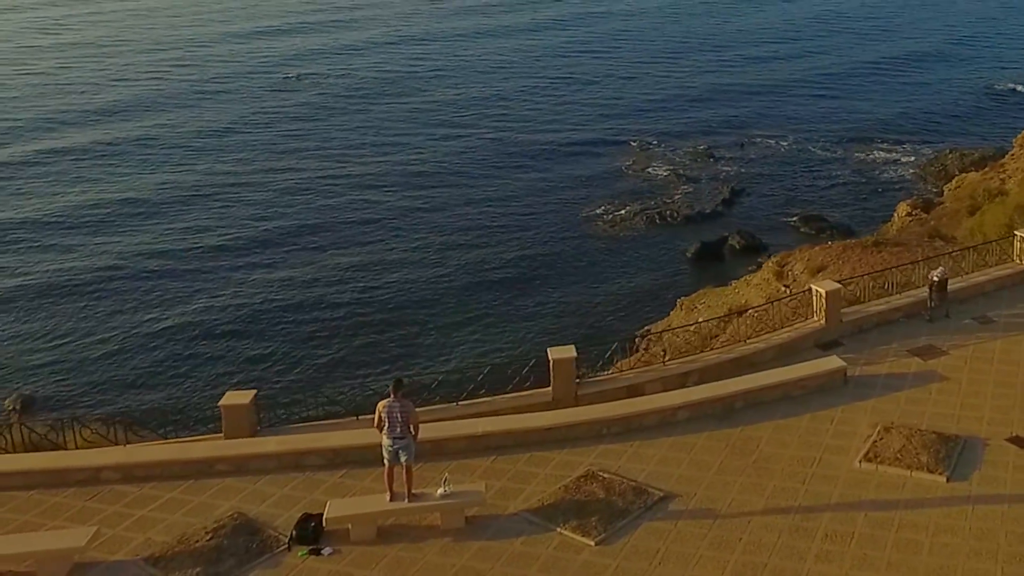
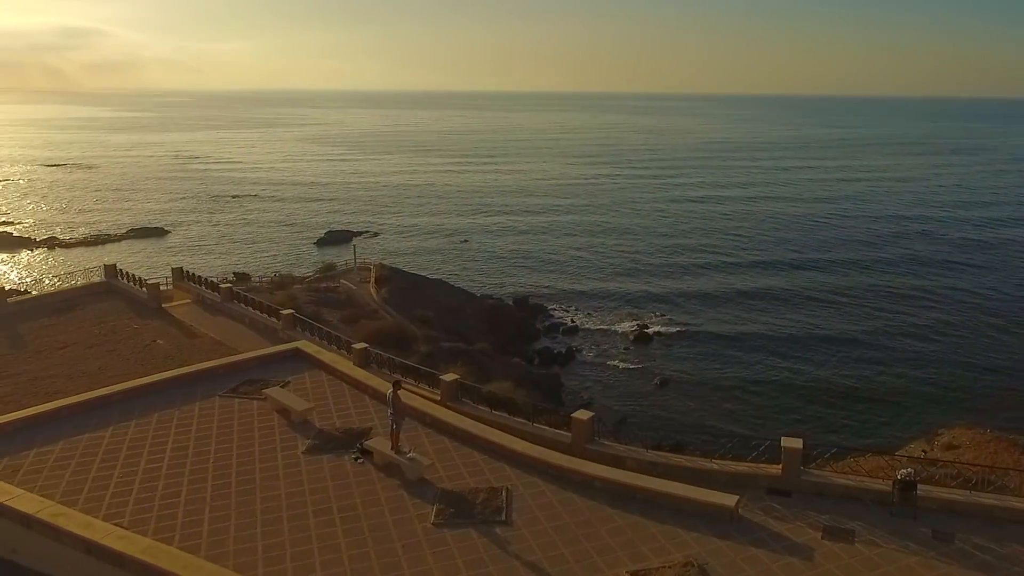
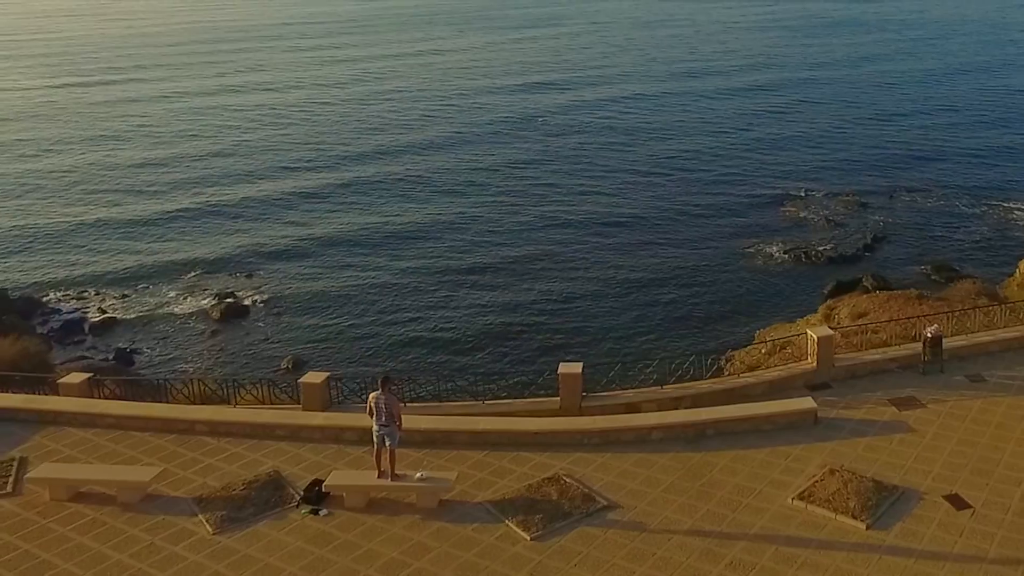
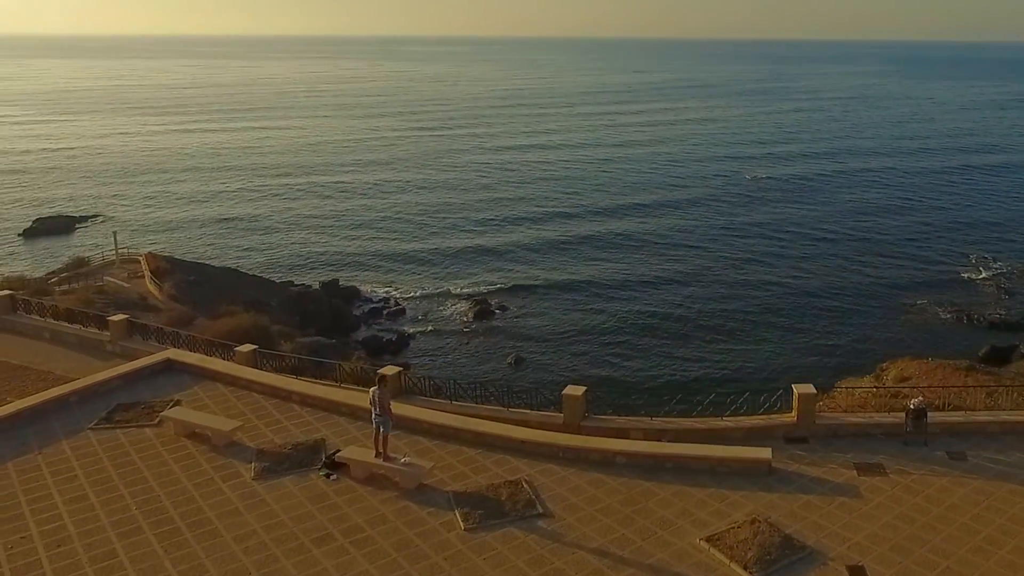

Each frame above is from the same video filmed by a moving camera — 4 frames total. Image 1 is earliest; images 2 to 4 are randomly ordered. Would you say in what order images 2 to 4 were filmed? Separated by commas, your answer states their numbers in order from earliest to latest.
3, 4, 2
